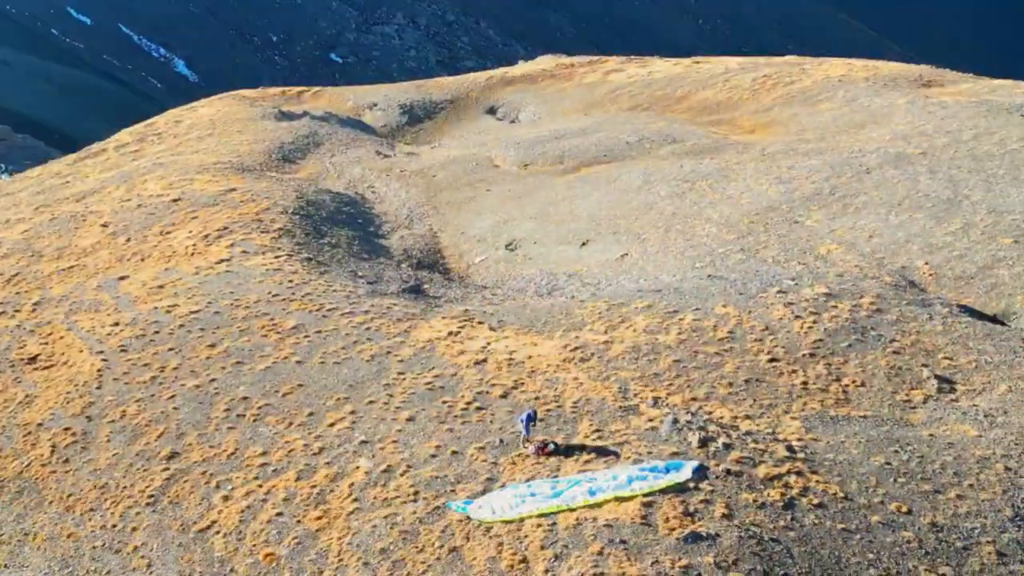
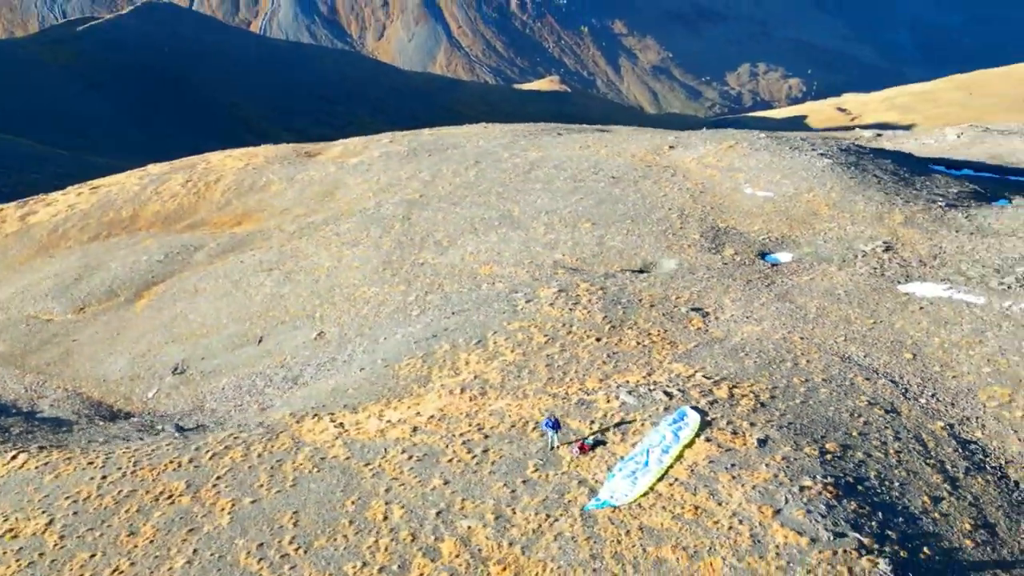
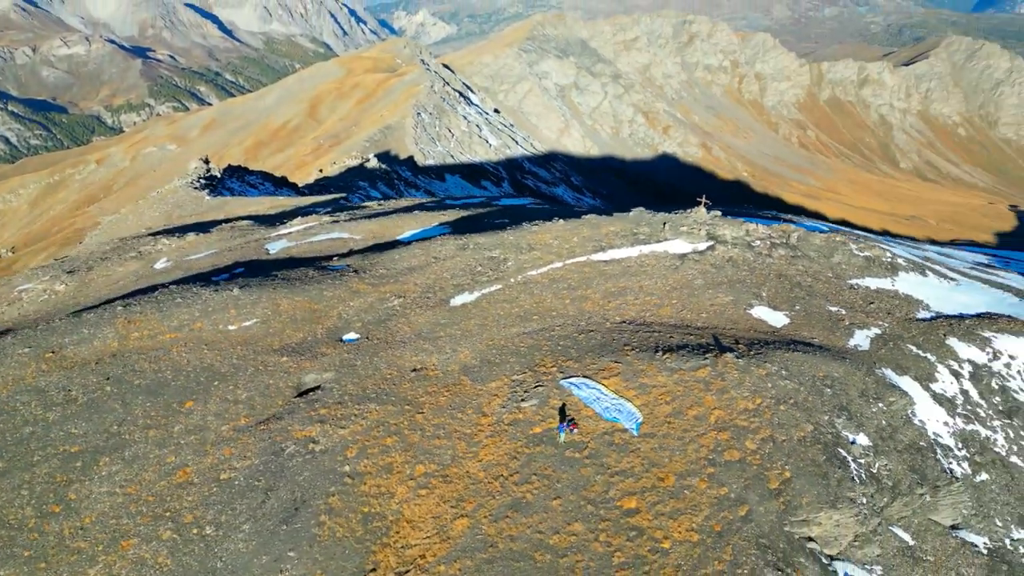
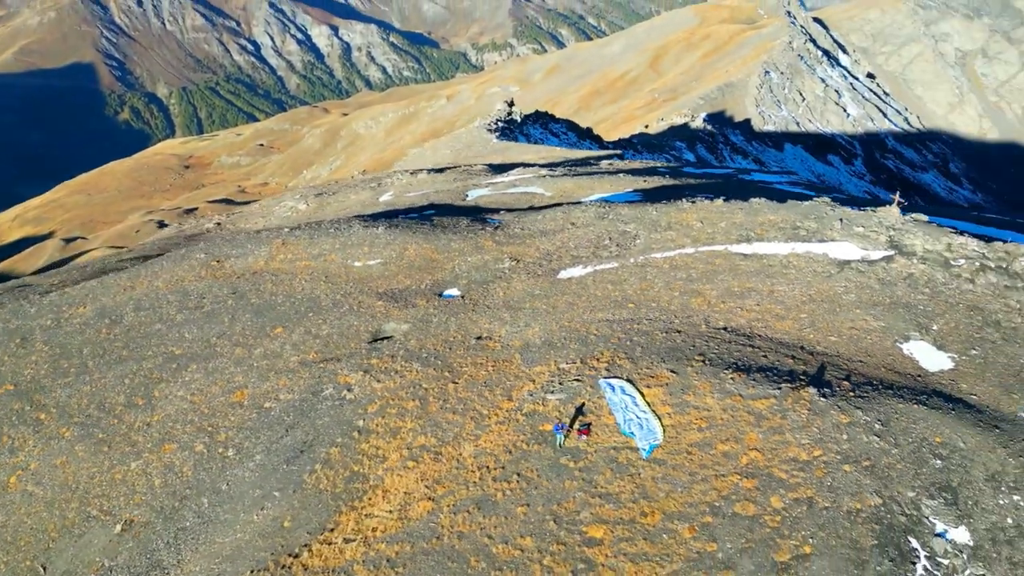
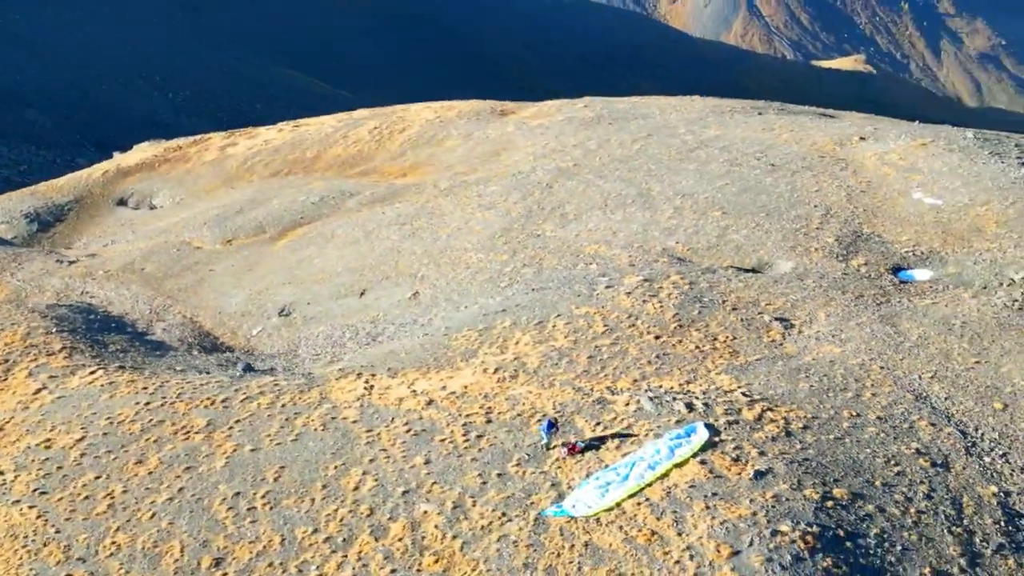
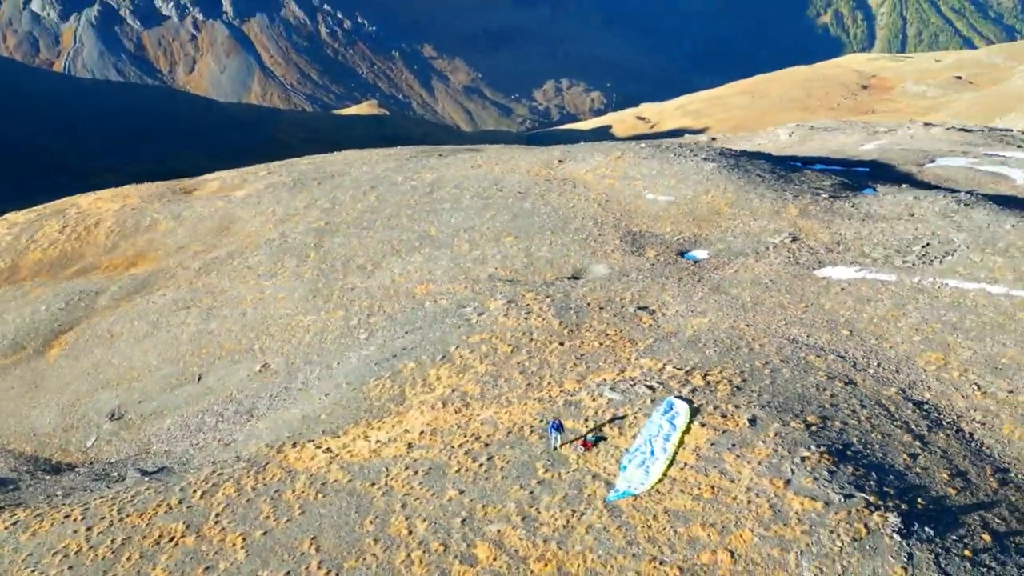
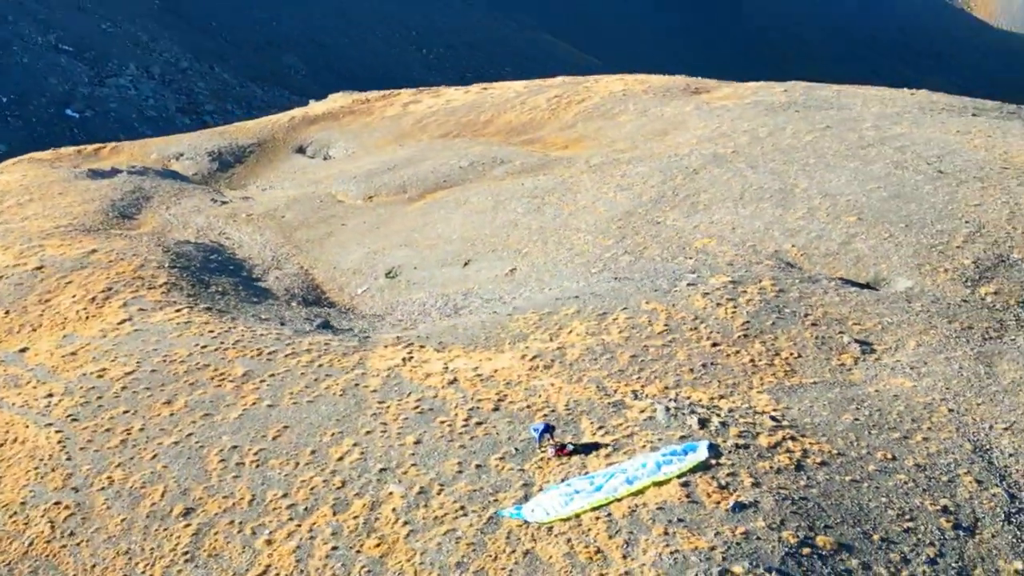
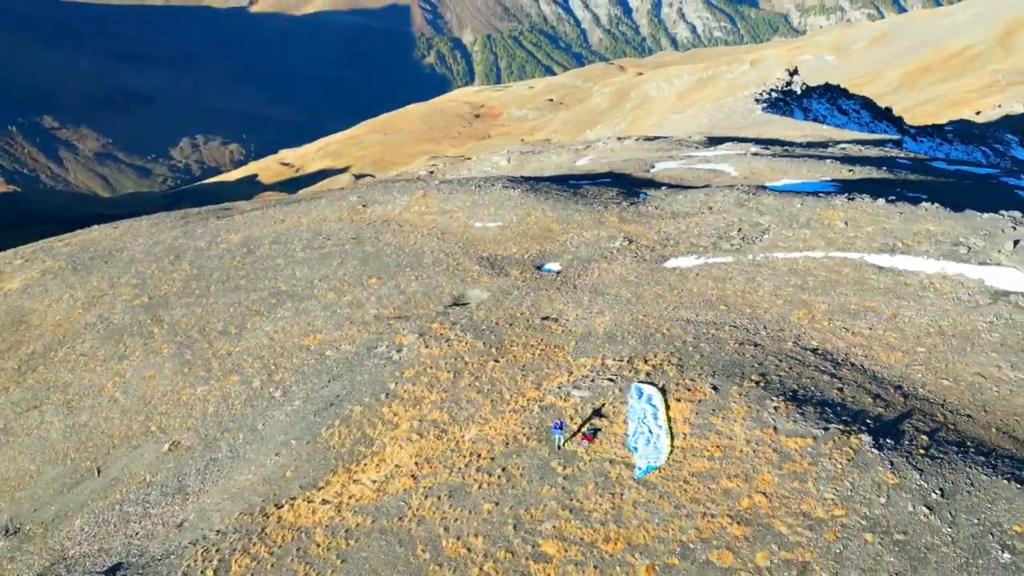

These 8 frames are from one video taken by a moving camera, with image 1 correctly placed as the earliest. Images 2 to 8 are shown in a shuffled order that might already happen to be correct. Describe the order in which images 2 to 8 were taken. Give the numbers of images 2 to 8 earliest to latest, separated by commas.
7, 5, 2, 6, 8, 4, 3
